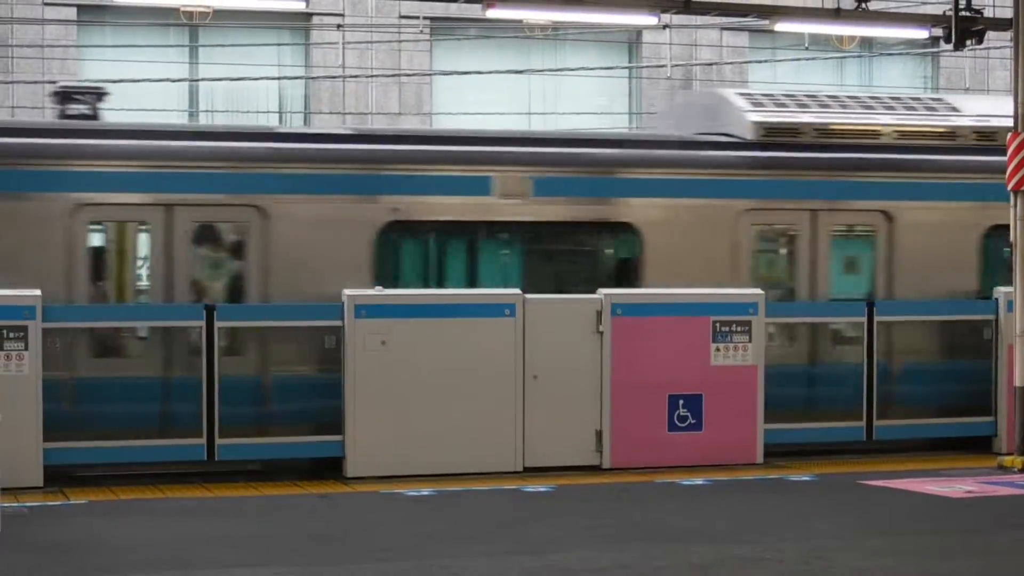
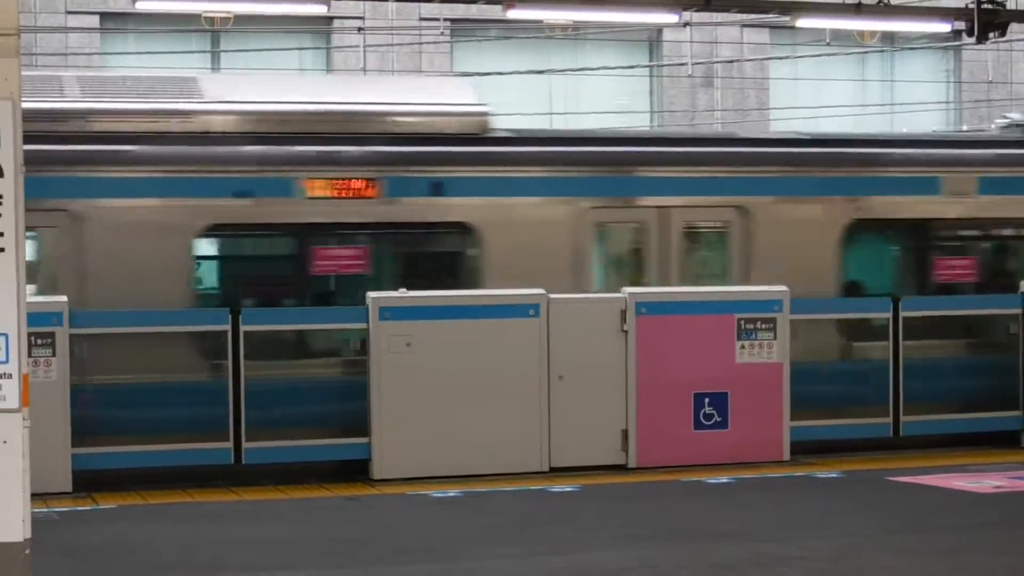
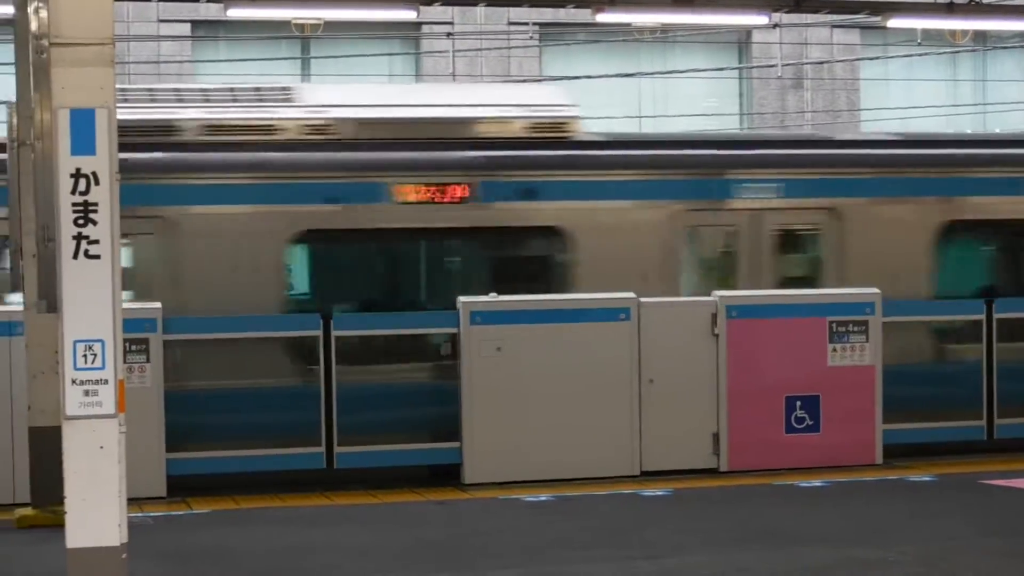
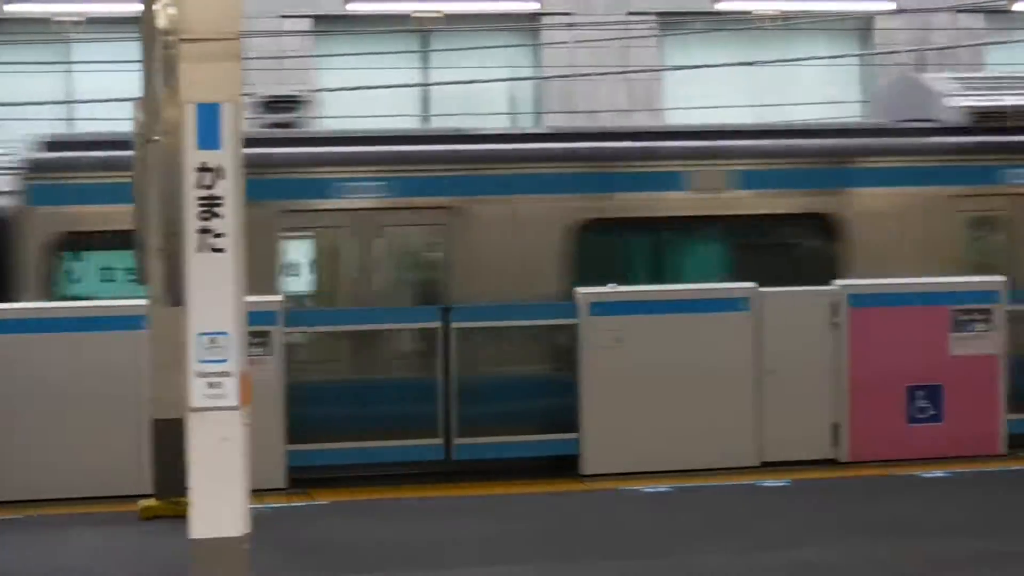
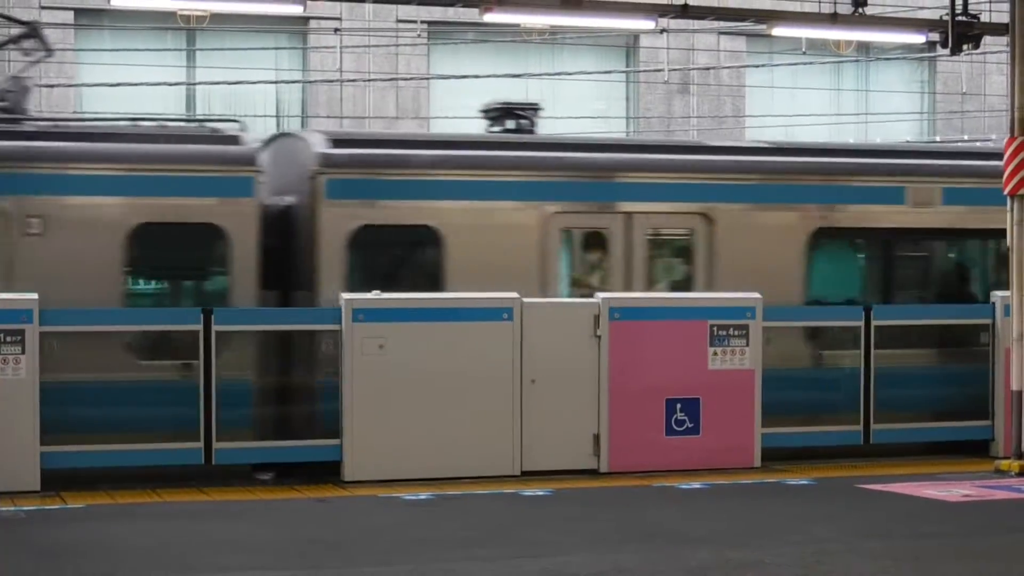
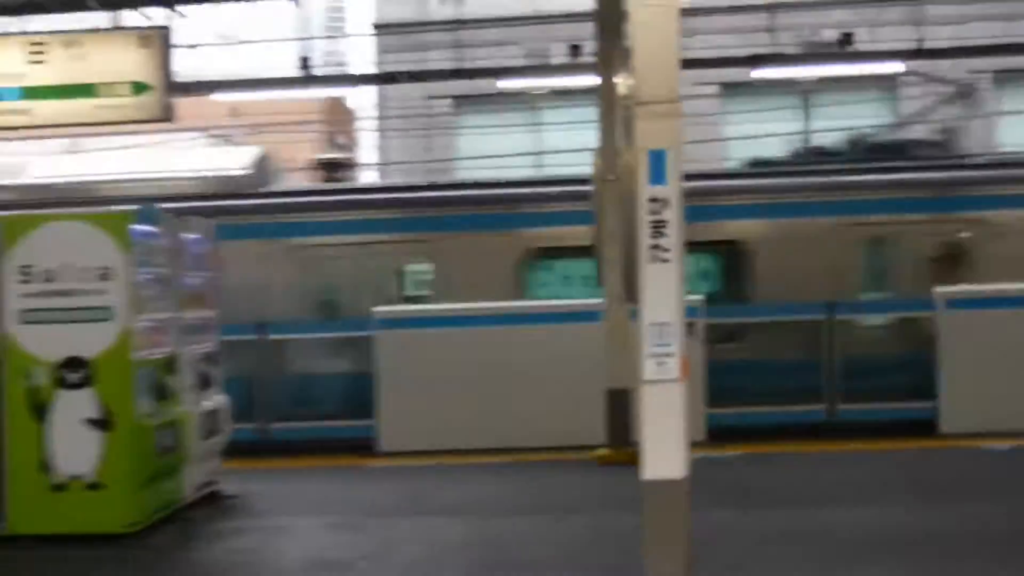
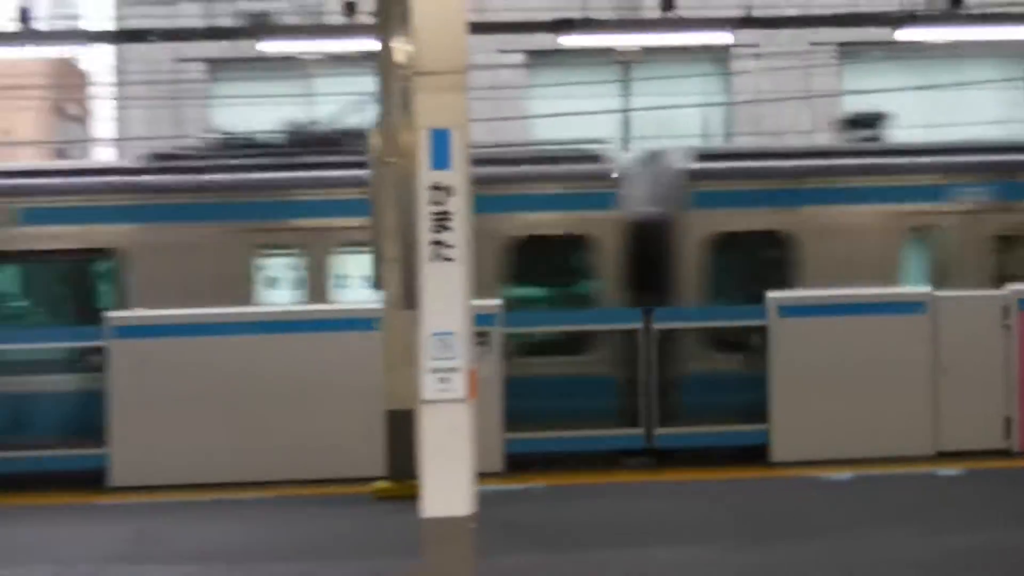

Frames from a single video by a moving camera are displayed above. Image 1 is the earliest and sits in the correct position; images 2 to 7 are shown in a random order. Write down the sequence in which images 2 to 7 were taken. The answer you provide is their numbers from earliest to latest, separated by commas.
5, 2, 3, 4, 7, 6
